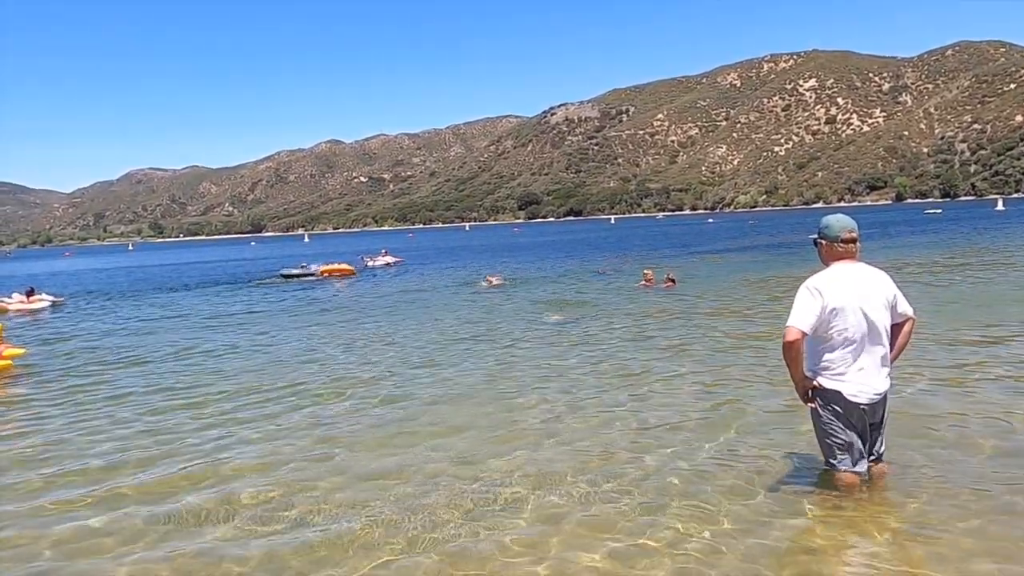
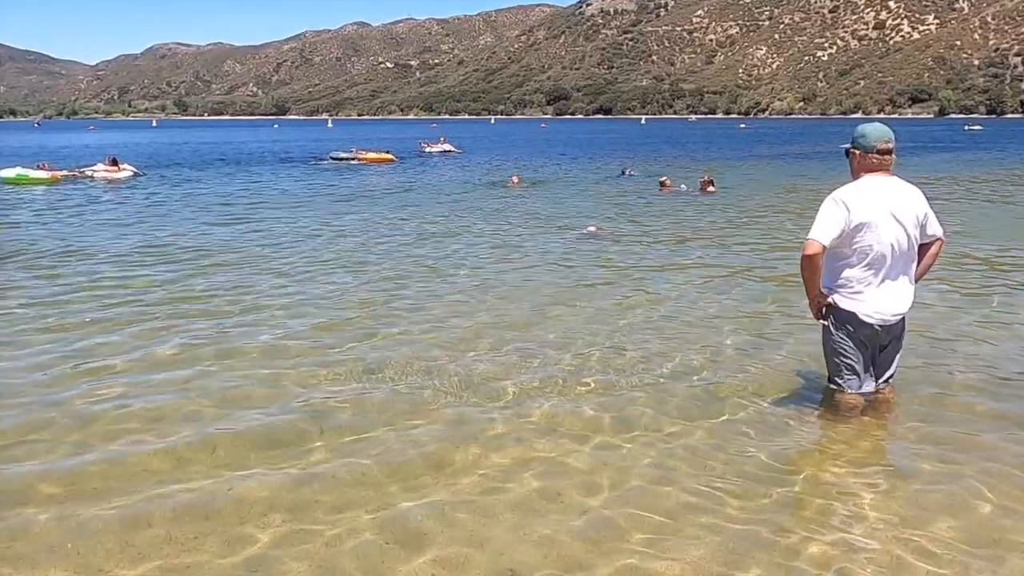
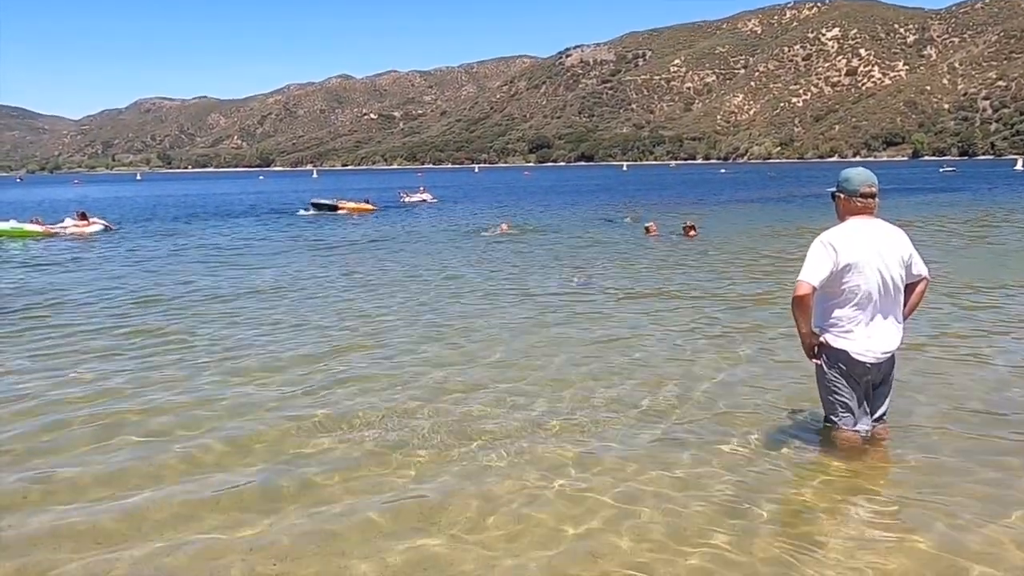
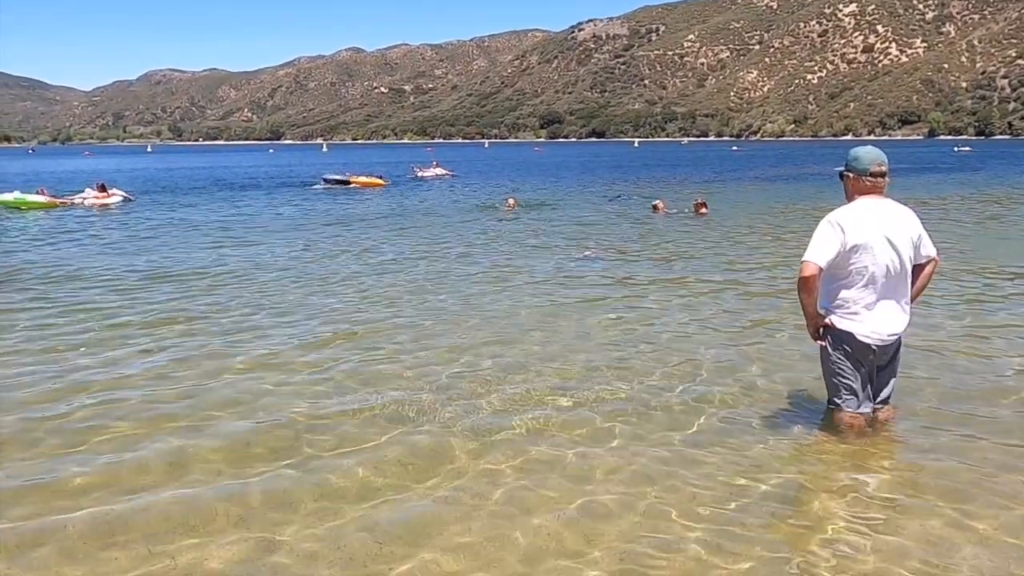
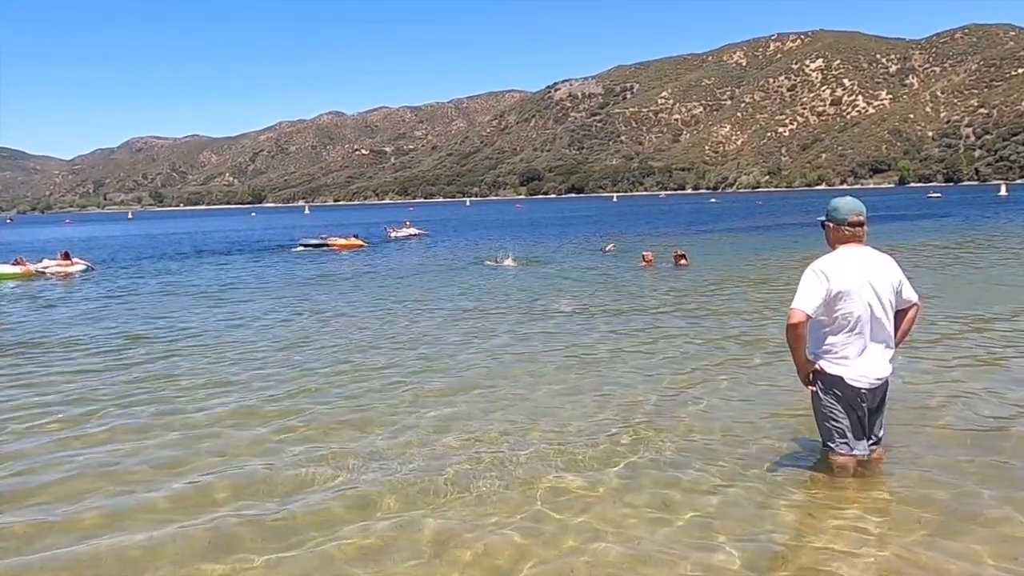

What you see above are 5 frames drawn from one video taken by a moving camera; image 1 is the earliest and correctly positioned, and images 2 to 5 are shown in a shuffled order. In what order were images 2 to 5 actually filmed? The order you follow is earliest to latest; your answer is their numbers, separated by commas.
5, 3, 4, 2
